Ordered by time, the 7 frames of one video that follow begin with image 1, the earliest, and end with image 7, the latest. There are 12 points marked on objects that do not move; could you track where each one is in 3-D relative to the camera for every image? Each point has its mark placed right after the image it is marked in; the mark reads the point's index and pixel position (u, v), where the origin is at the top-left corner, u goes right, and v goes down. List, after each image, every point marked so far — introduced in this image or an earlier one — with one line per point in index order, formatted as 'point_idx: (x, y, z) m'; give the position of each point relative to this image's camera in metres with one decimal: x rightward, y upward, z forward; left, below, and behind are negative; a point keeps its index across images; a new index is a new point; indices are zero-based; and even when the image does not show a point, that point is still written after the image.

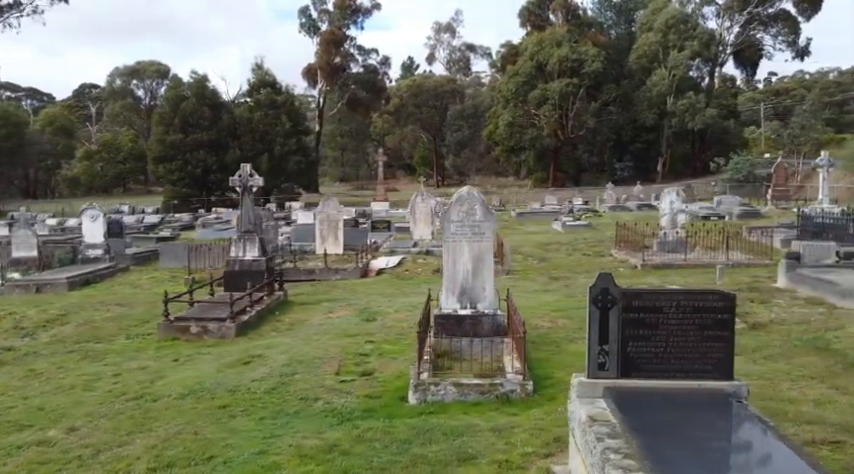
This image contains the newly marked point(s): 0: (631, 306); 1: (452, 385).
0: (+1.4, -0.5, +4.9) m
1: (+0.2, -1.4, +7.1) m
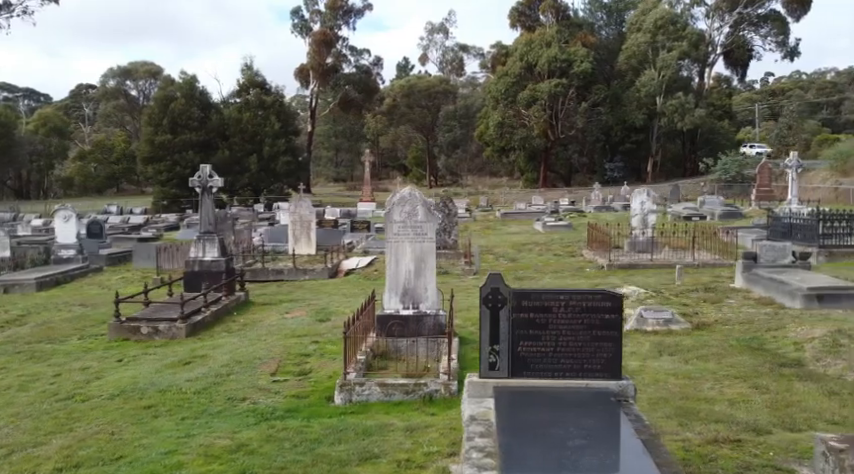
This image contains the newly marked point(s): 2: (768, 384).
0: (+0.6, -0.5, +4.9) m
1: (-0.5, -1.5, +7.2) m
2: (+3.3, -1.4, +7.1) m
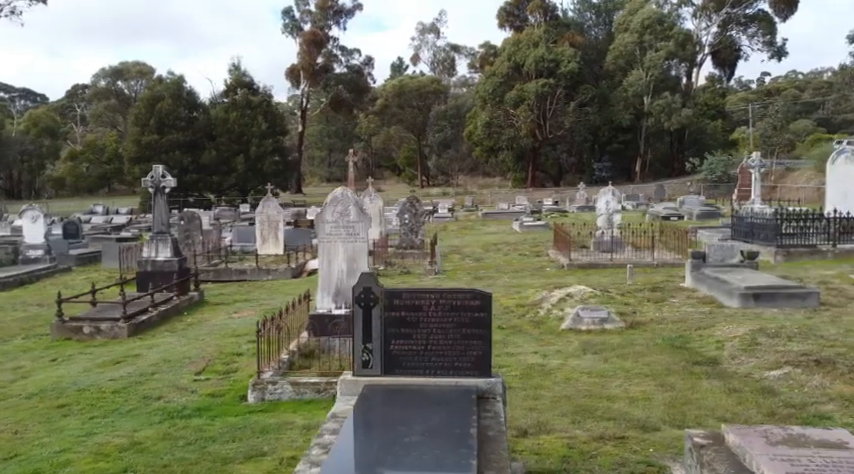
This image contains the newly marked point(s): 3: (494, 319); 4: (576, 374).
0: (-0.2, -0.5, +5.0) m
1: (-1.4, -1.5, +7.2) m
2: (+2.5, -1.4, +7.2) m
3: (+1.0, -1.3, +11.3) m
4: (+1.6, -1.4, +7.7) m
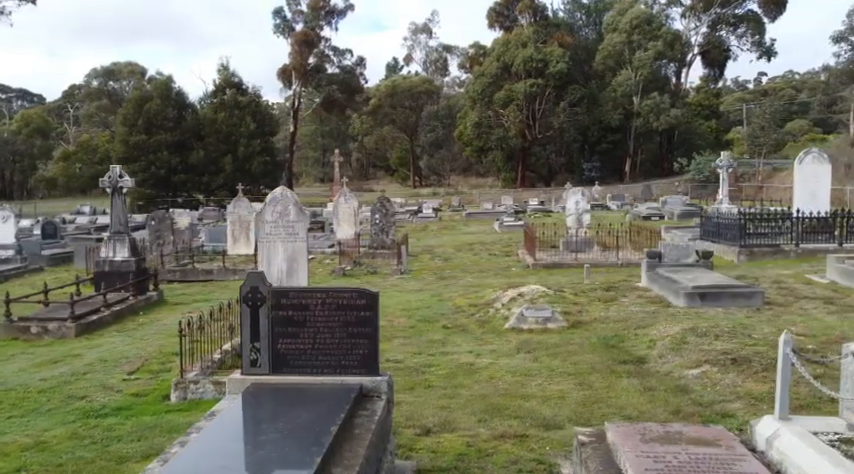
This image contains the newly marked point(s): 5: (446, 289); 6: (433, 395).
0: (-1.0, -0.5, +5.0) m
1: (-2.2, -1.5, +7.3) m
2: (+1.7, -1.4, +7.3) m
3: (+0.2, -1.3, +11.3) m
4: (+0.8, -1.4, +7.8) m
5: (+0.4, -1.1, +14.7) m
6: (+0.1, -1.5, +6.9) m
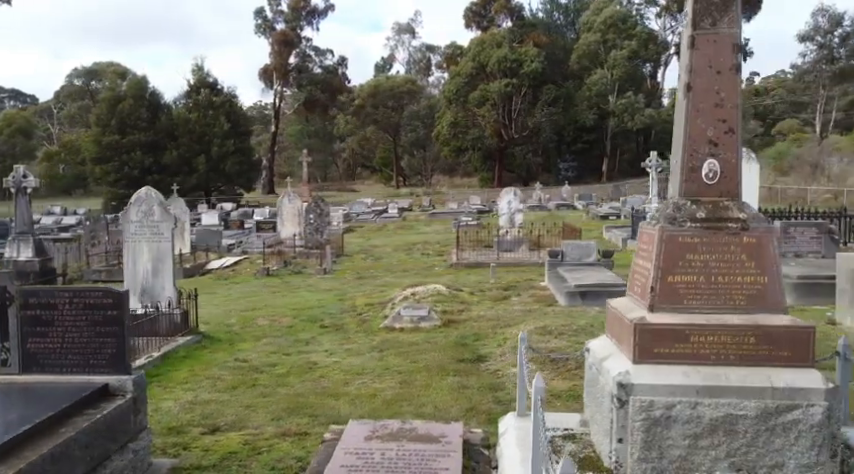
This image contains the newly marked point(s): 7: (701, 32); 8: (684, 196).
0: (-2.8, -0.5, +5.1) m
1: (-3.9, -1.5, +7.3) m
2: (-0.1, -1.4, +7.3) m
3: (-1.6, -1.3, +11.4) m
4: (-1.0, -1.4, +7.8) m
5: (-1.5, -1.0, +14.7) m
6: (-1.7, -1.5, +7.0) m
7: (+1.6, +1.2, +4.2) m
8: (+1.5, +0.2, +4.3) m
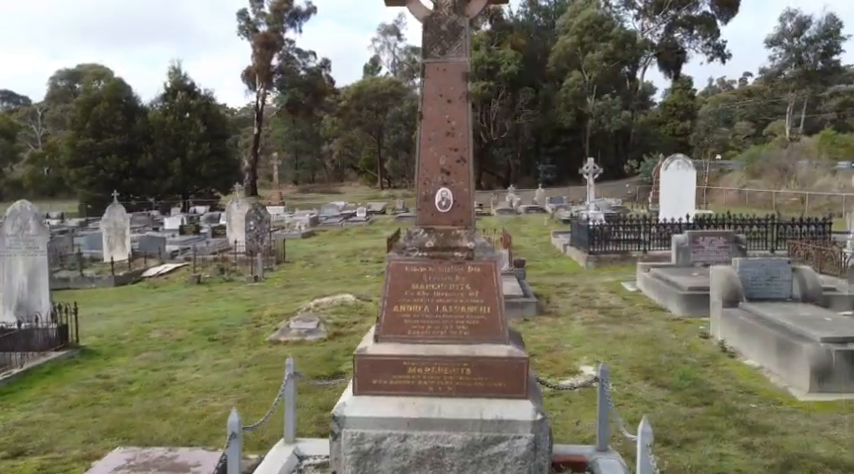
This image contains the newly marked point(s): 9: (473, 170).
0: (-4.3, -0.6, +5.0) m
1: (-5.5, -1.6, +7.2) m
2: (-1.7, -1.6, +7.3) m
3: (-3.2, -1.4, +11.3) m
4: (-2.6, -1.6, +7.8) m
5: (-3.1, -1.2, +14.6) m
6: (-3.3, -1.7, +6.9) m
7: (0.0, +1.0, +4.2) m
8: (0.0, +0.1, +4.3) m
9: (+0.3, +0.4, +4.2) m
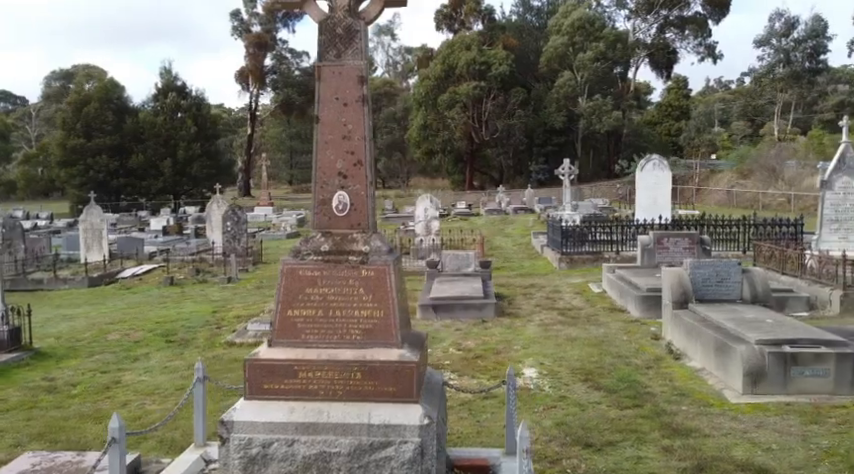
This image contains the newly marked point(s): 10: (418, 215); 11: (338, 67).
0: (-4.9, -0.7, +5.0) m
1: (-6.1, -1.7, +7.2) m
2: (-2.3, -1.6, +7.3) m
3: (-3.8, -1.5, +11.3) m
4: (-3.2, -1.6, +7.8) m
5: (-3.7, -1.3, +14.6) m
6: (-3.9, -1.7, +6.9) m
7: (-0.6, +1.0, +4.2) m
8: (-0.6, +0.1, +4.3) m
9: (-0.3, +0.4, +4.2) m
10: (-0.2, +0.6, +20.9) m
11: (-0.5, +1.0, +4.2) m
